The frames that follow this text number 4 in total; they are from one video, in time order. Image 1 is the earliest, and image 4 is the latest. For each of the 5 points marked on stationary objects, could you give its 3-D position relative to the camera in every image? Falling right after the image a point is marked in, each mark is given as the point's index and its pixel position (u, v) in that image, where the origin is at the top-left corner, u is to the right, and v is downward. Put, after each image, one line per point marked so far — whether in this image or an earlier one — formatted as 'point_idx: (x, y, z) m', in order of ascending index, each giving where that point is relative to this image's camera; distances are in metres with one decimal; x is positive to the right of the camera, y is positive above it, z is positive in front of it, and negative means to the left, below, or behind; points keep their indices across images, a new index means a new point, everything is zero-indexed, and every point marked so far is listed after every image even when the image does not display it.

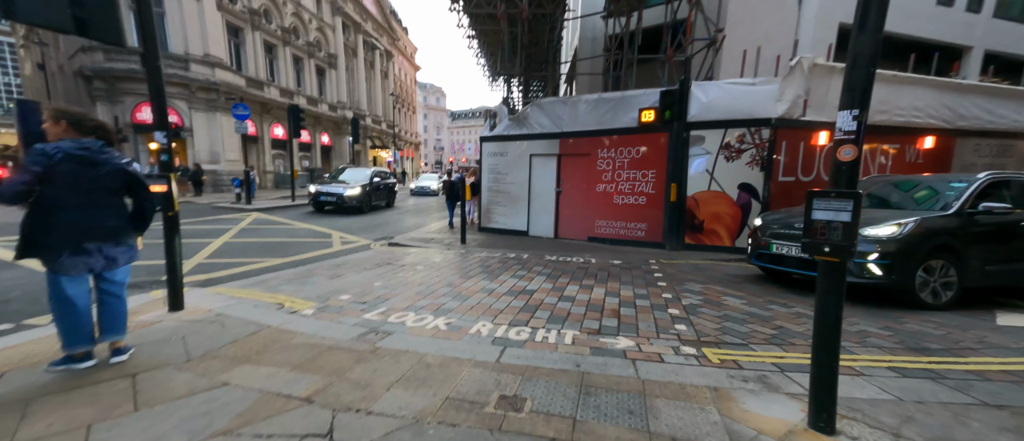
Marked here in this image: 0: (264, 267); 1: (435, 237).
0: (-3.7, -0.7, +5.6) m
1: (-1.9, -0.4, +9.0) m
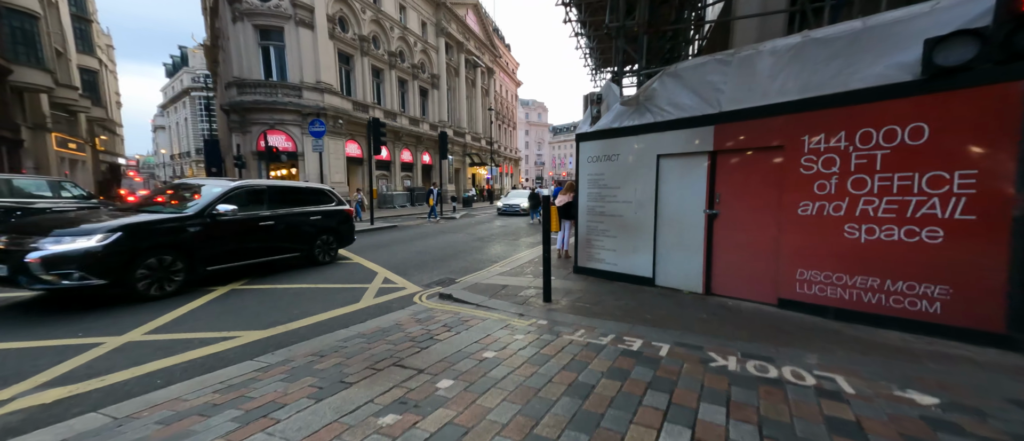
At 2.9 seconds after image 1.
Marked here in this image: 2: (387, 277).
0: (-2.7, -1.2, +3.3) m
1: (-0.1, -1.0, +6.1) m
2: (-2.2, -1.0, +6.7) m
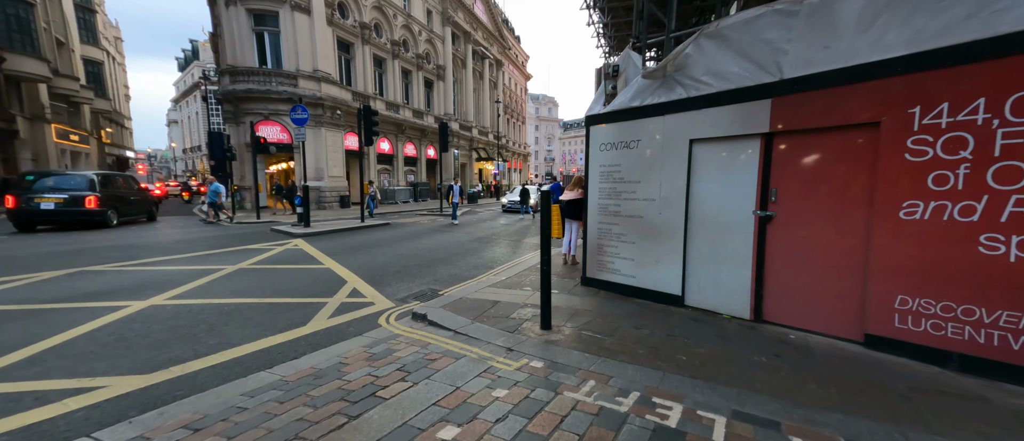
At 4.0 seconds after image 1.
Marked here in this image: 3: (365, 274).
0: (-2.9, -1.2, +2.2) m
1: (-0.2, -1.0, +4.9) m
2: (-2.3, -1.0, +5.5) m
3: (-2.5, -0.9, +6.3) m
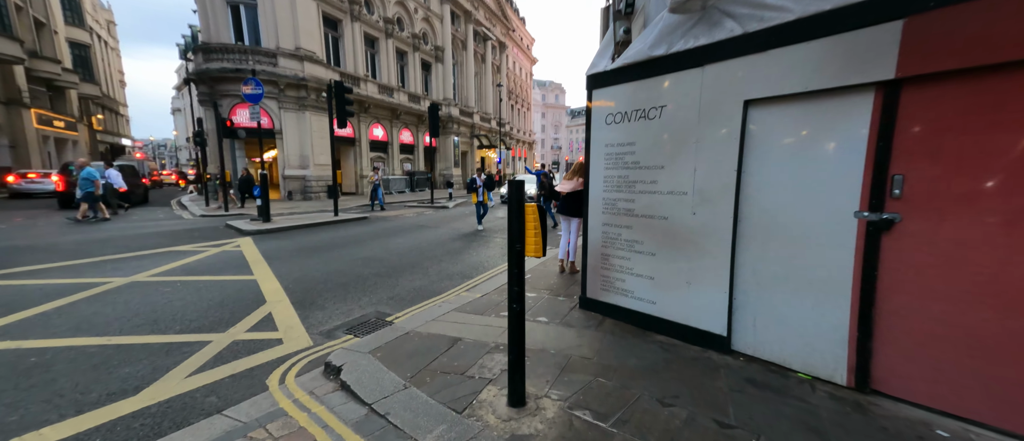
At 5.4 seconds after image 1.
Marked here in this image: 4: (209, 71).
0: (-3.2, -1.3, +0.7) m
1: (-0.5, -1.1, +3.4) m
2: (-2.6, -1.0, +4.0) m
3: (-2.7, -0.9, +4.8) m
4: (-13.9, +6.9, +17.5) m
